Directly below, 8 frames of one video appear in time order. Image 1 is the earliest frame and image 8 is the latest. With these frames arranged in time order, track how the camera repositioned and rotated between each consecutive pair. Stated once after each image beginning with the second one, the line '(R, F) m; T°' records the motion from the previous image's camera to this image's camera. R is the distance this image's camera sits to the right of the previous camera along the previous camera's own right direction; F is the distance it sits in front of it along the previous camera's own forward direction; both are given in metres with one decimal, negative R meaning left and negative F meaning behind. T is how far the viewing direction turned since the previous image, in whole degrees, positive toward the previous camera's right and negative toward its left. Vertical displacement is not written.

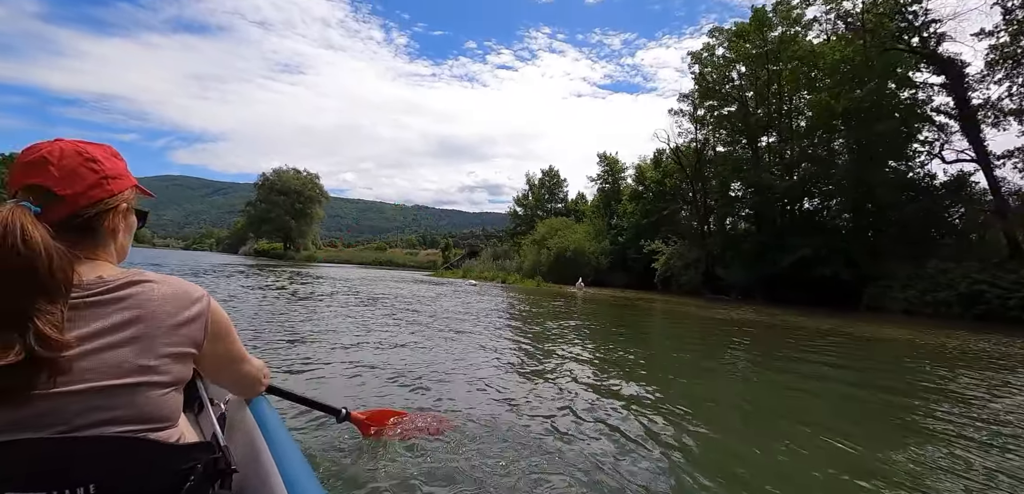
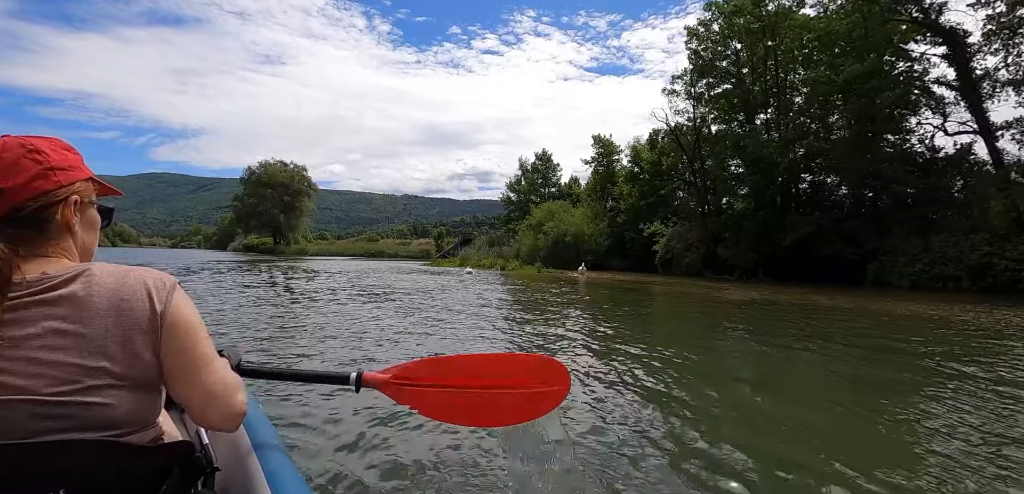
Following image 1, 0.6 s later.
(-0.2, +0.3) m; +1°
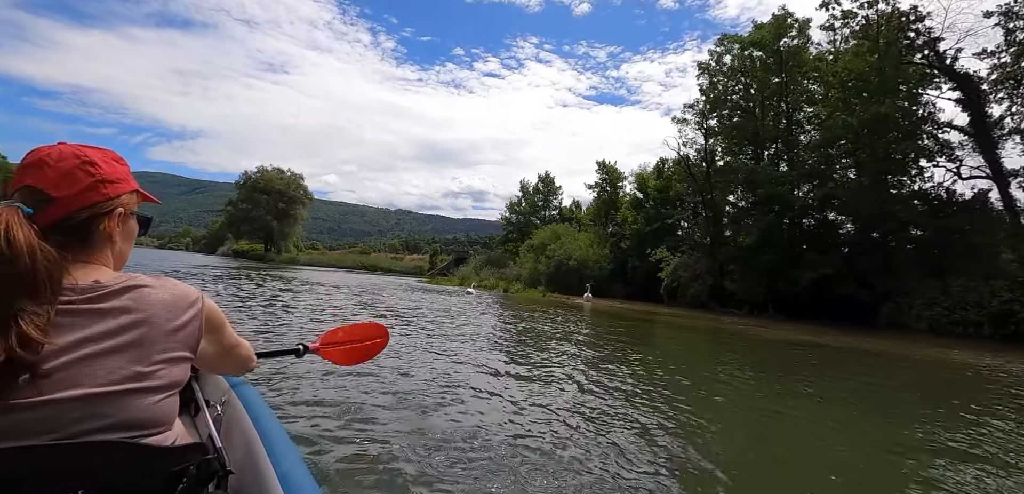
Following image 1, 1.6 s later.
(-0.4, +0.4) m; +1°
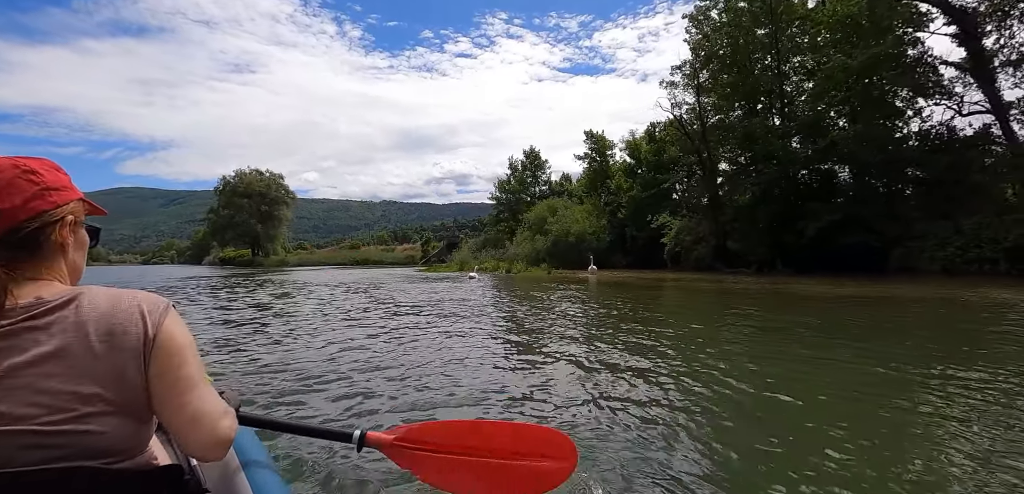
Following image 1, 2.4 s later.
(-0.3, +0.4) m; +1°
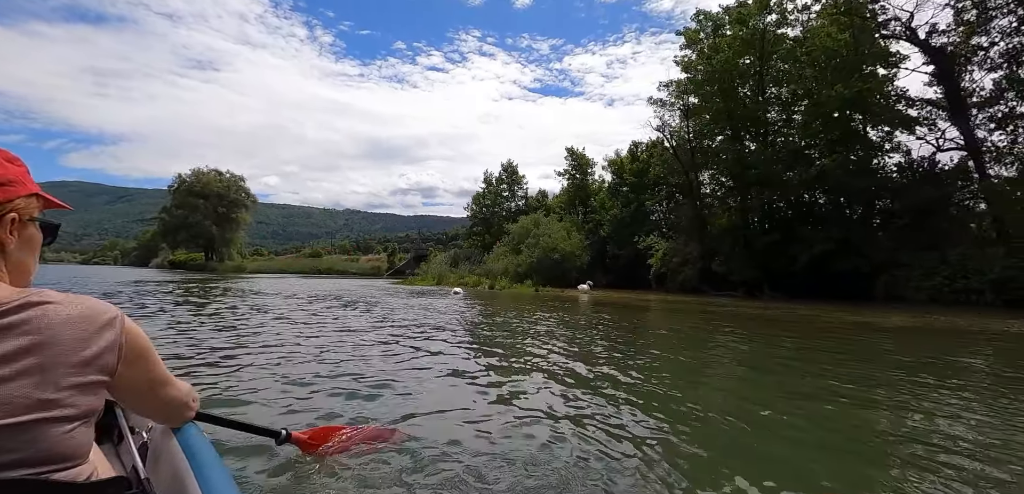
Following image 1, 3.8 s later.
(-0.6, +0.5) m; +4°
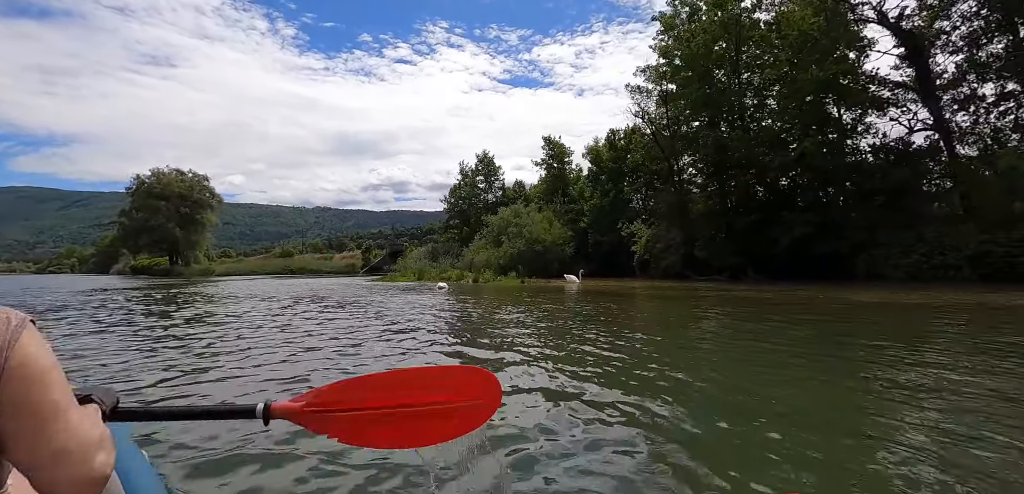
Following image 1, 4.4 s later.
(-0.2, +0.3) m; +3°
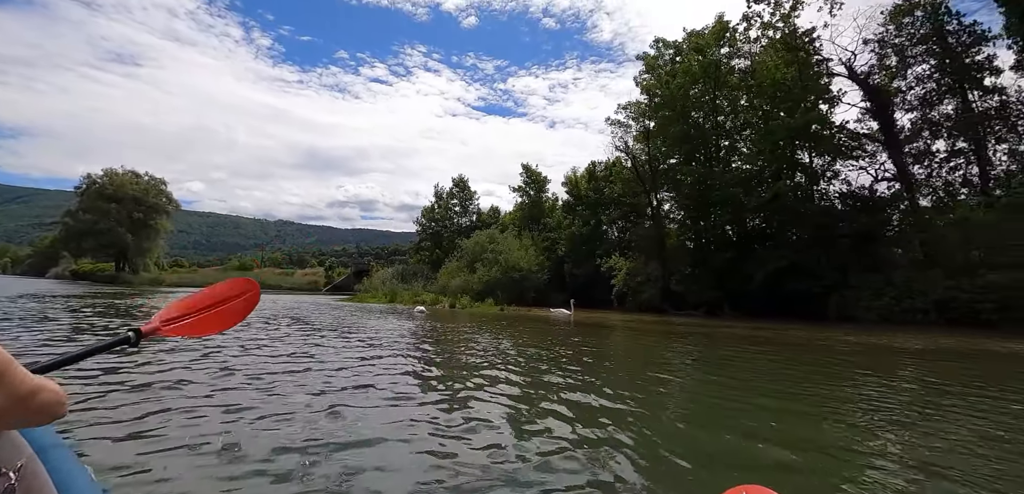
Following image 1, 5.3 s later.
(-0.4, +0.3) m; +4°
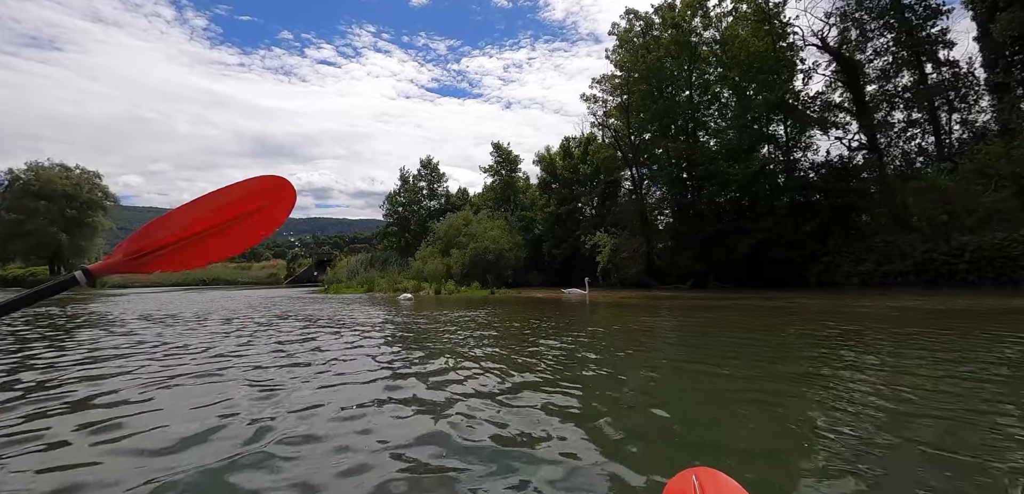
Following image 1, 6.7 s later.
(-0.6, +0.4) m; +5°
